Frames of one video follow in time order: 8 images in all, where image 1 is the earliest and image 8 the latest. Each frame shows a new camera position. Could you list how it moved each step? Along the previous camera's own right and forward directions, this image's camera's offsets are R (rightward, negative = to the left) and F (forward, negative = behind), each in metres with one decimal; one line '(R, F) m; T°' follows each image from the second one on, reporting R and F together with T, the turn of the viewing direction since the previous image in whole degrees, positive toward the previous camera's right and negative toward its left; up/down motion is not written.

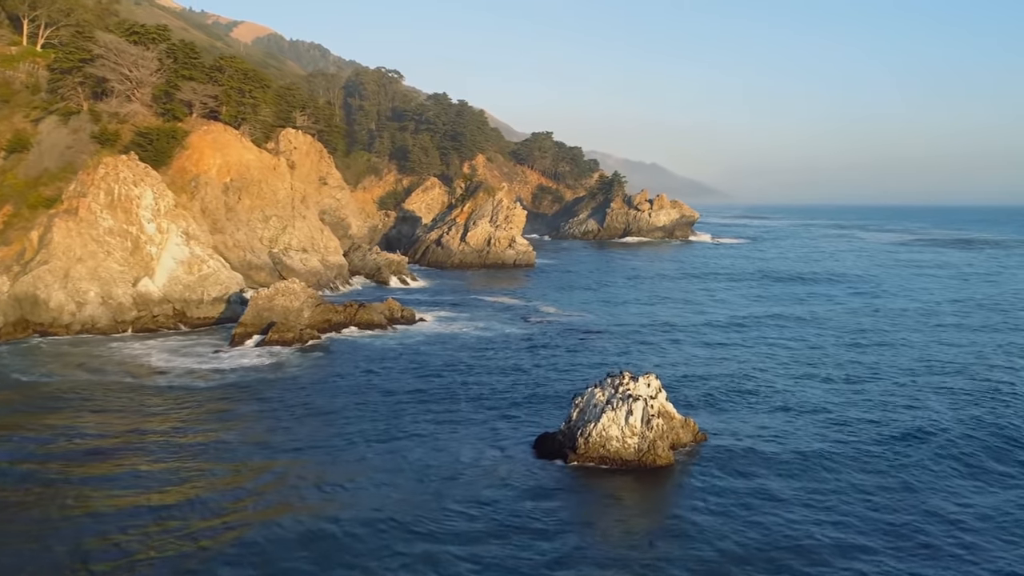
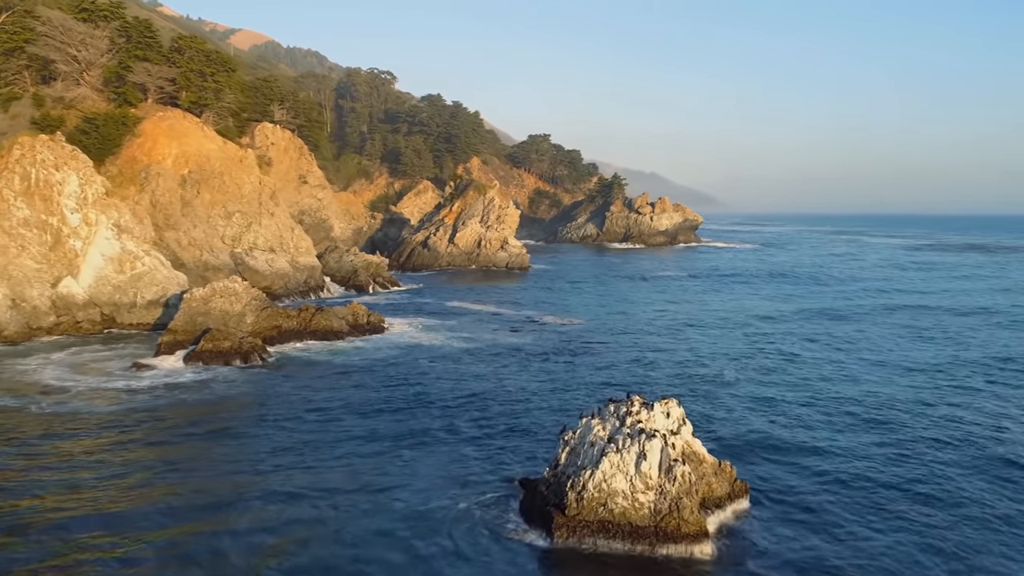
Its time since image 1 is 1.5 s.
(+0.5, +5.2) m; 0°
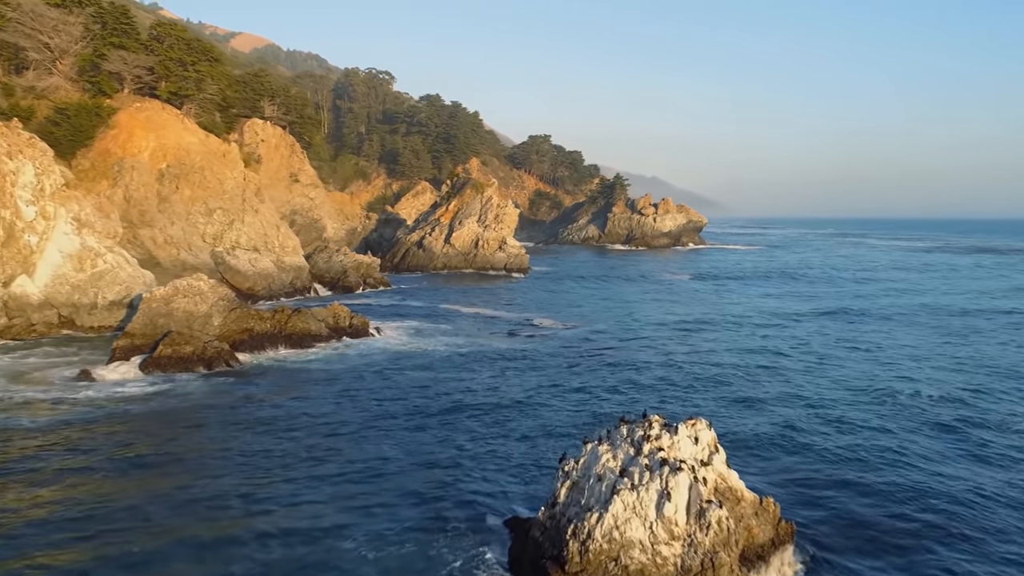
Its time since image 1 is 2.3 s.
(+0.2, +2.7) m; 0°
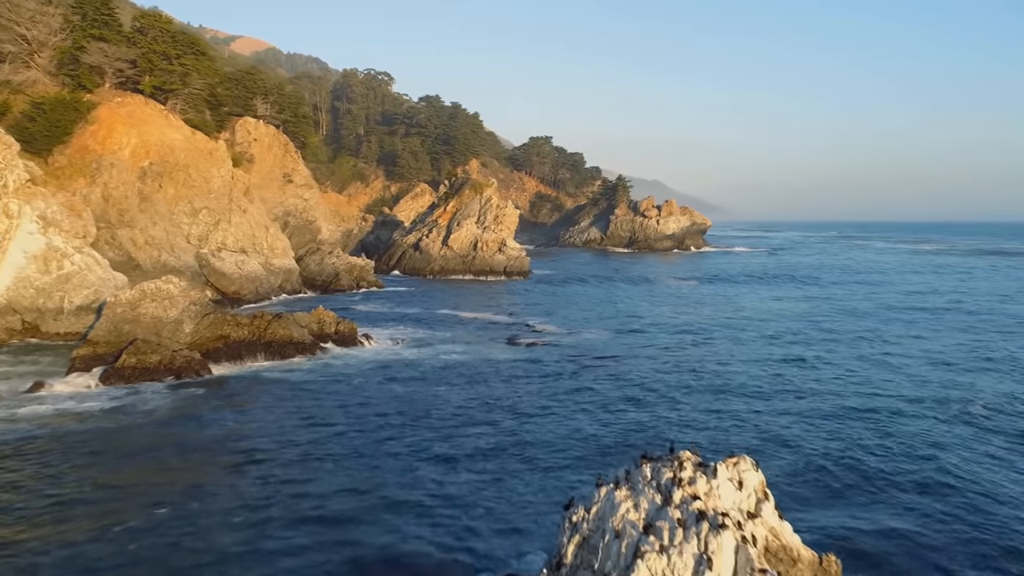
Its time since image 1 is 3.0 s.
(+0.1, +2.1) m; 0°
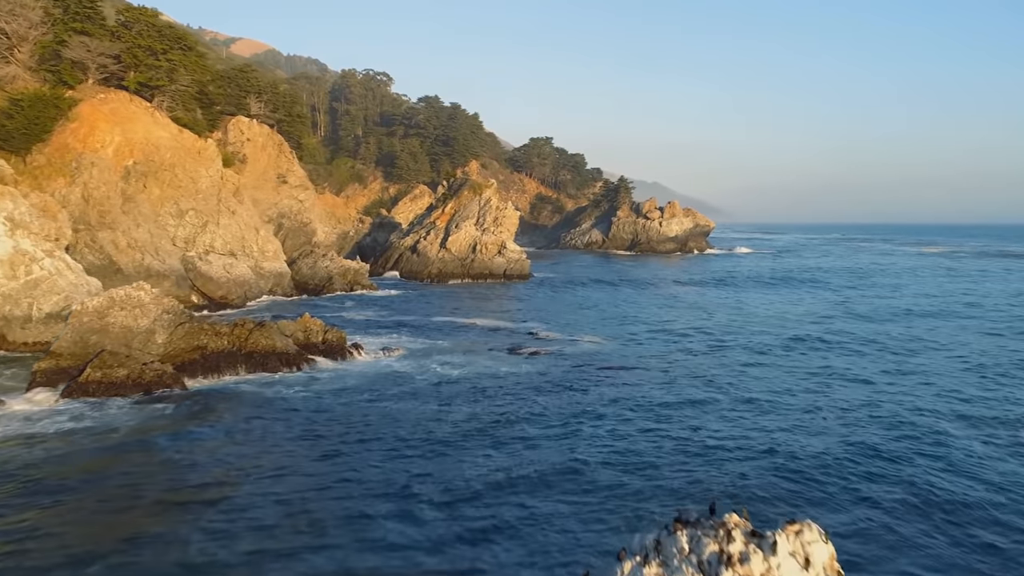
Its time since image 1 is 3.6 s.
(0.0, +1.7) m; 0°
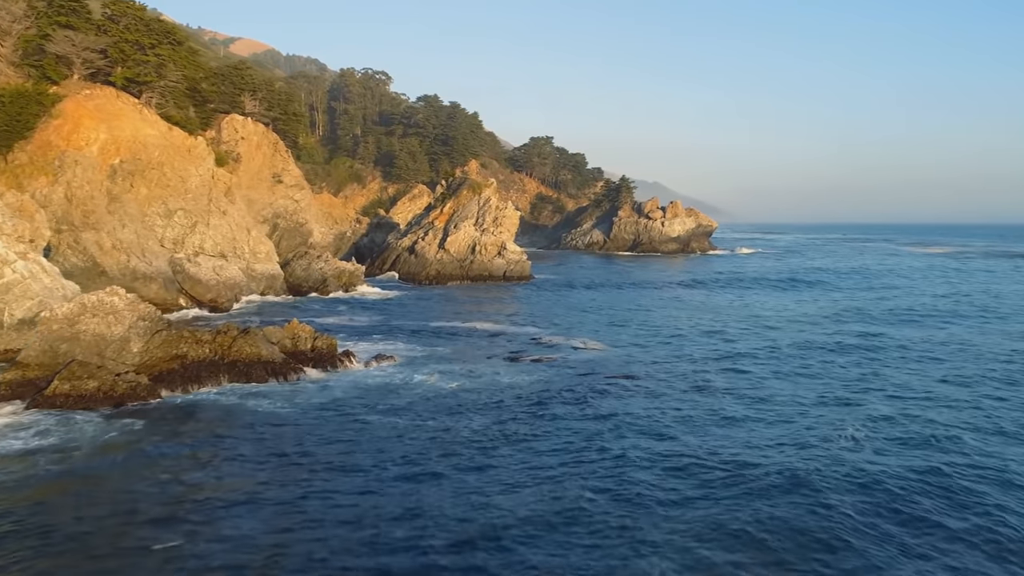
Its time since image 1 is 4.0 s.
(0.0, +1.4) m; 0°
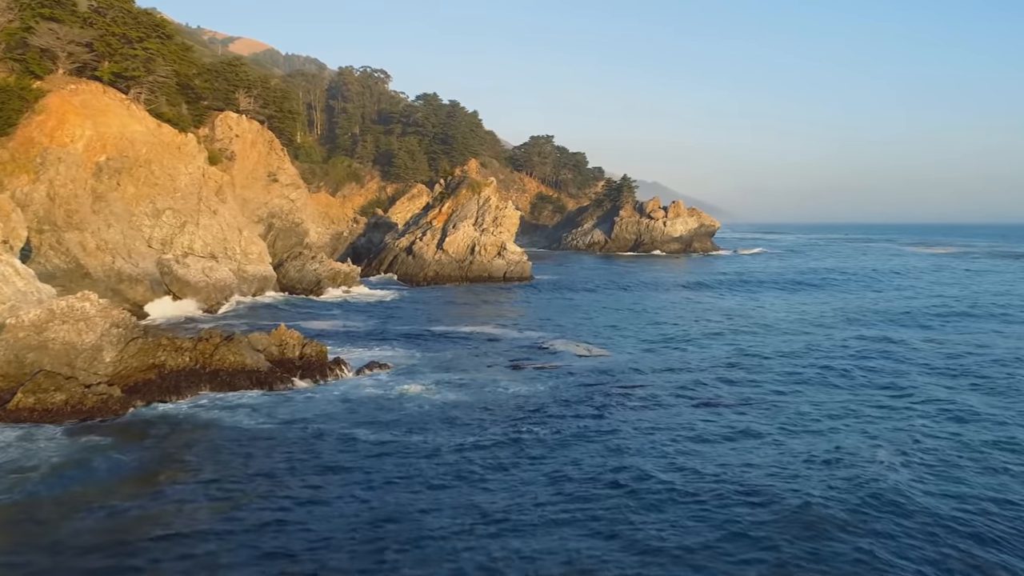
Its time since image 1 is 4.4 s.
(0.0, +1.3) m; 0°
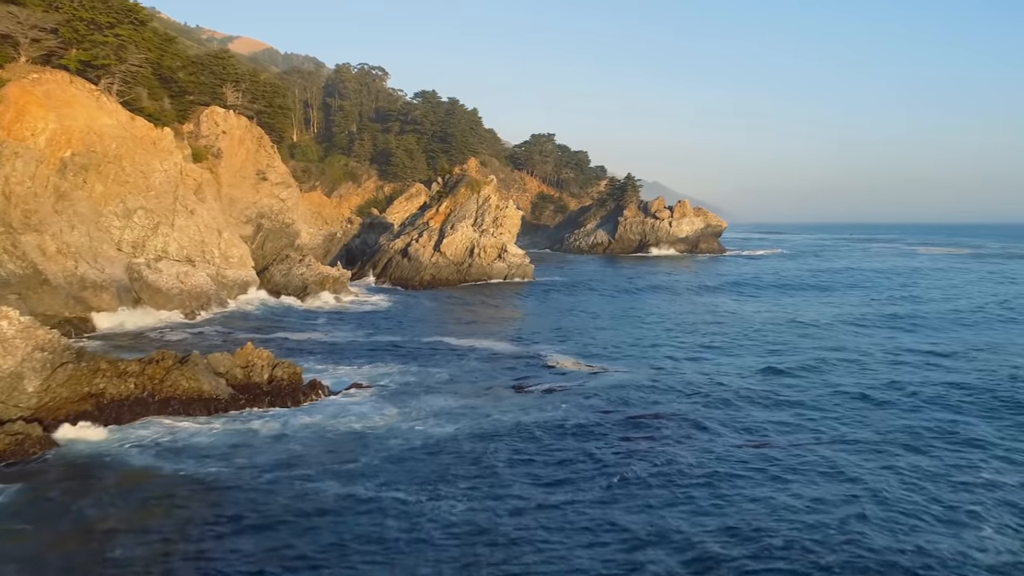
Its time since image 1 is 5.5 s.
(-0.1, +3.0) m; 0°
